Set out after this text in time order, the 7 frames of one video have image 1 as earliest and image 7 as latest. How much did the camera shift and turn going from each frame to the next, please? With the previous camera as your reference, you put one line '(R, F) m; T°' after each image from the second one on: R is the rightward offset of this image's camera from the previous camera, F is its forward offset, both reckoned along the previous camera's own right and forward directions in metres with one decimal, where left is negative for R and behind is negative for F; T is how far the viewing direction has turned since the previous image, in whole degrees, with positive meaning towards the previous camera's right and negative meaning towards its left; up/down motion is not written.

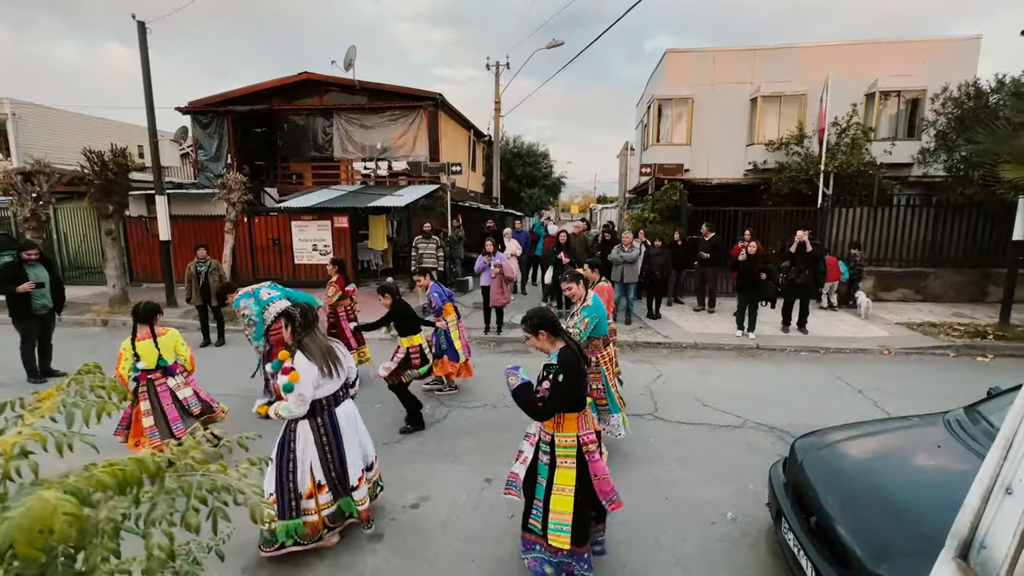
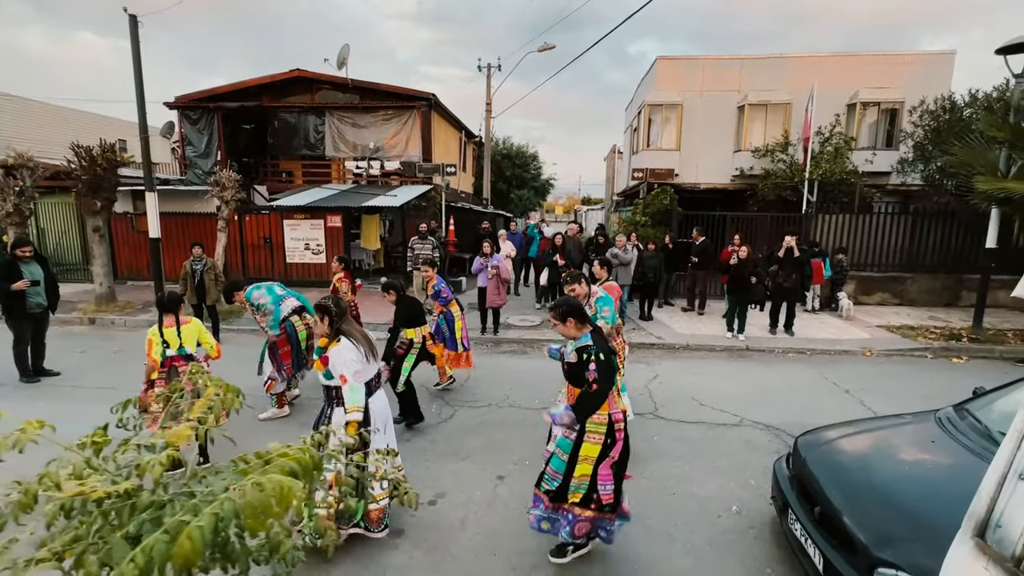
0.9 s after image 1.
(-0.3, -0.1) m; +2°
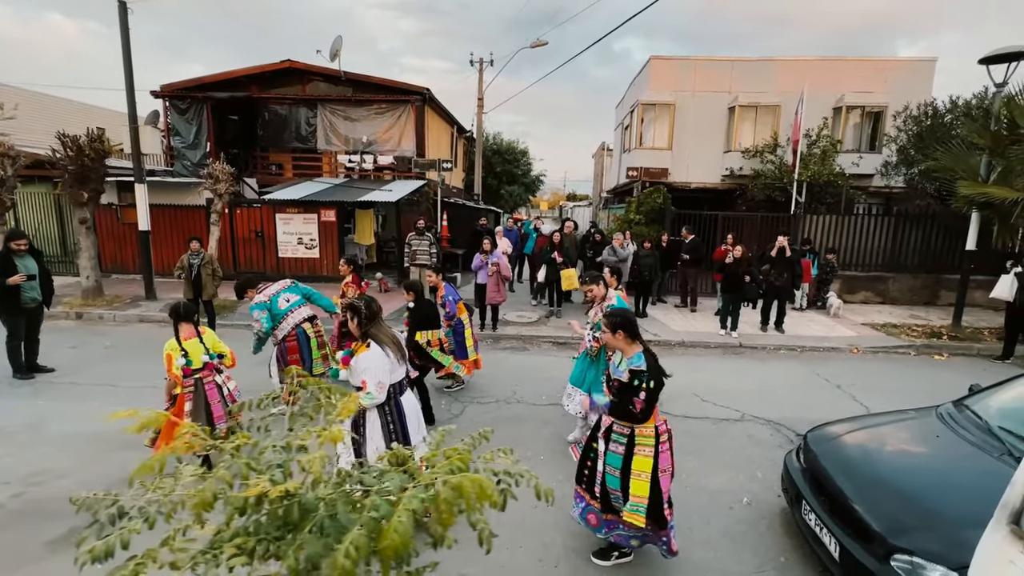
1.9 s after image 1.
(-0.3, -0.1) m; +2°
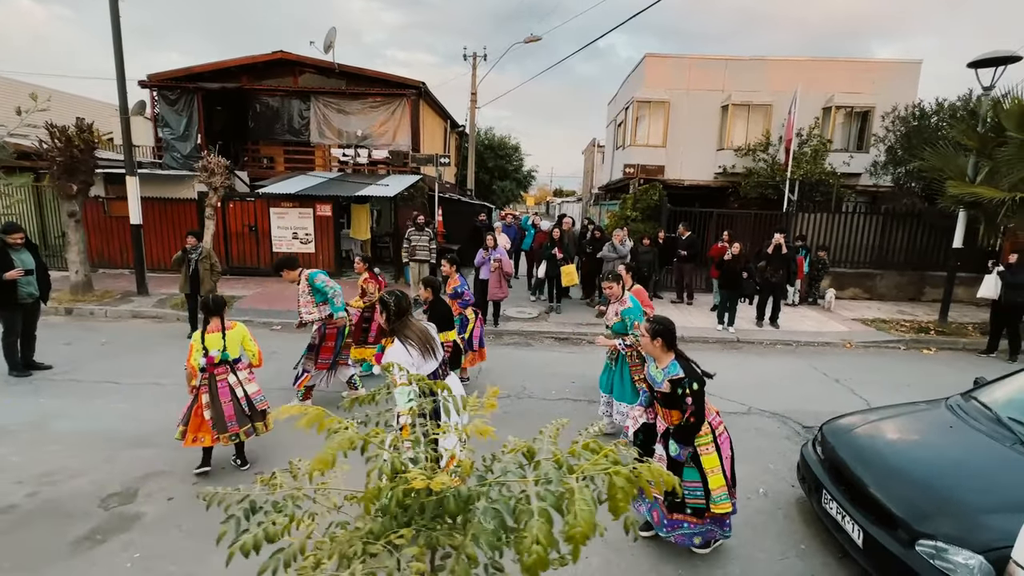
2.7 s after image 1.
(-0.3, 0.0) m; +2°
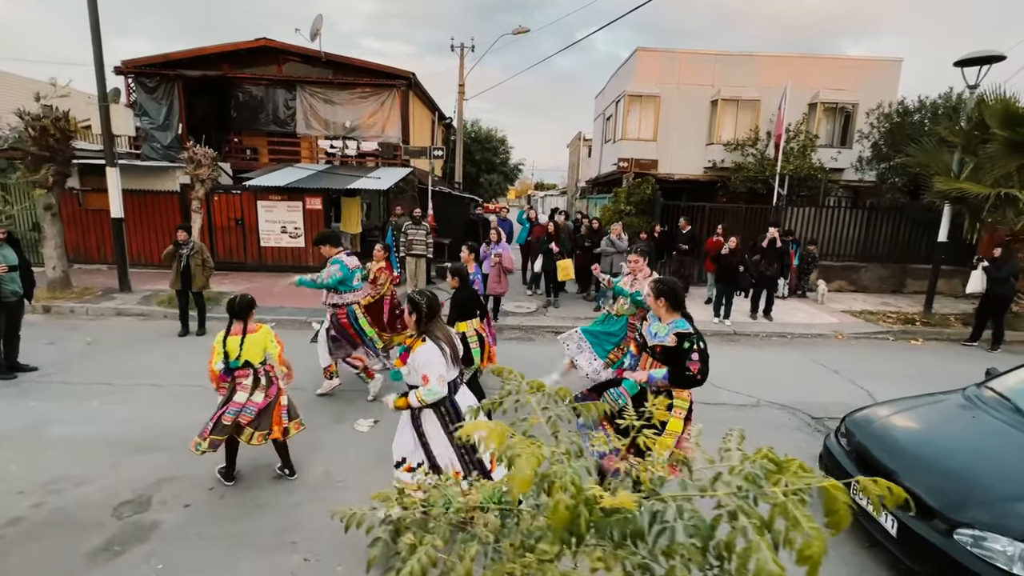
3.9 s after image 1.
(-0.4, +0.1) m; +3°
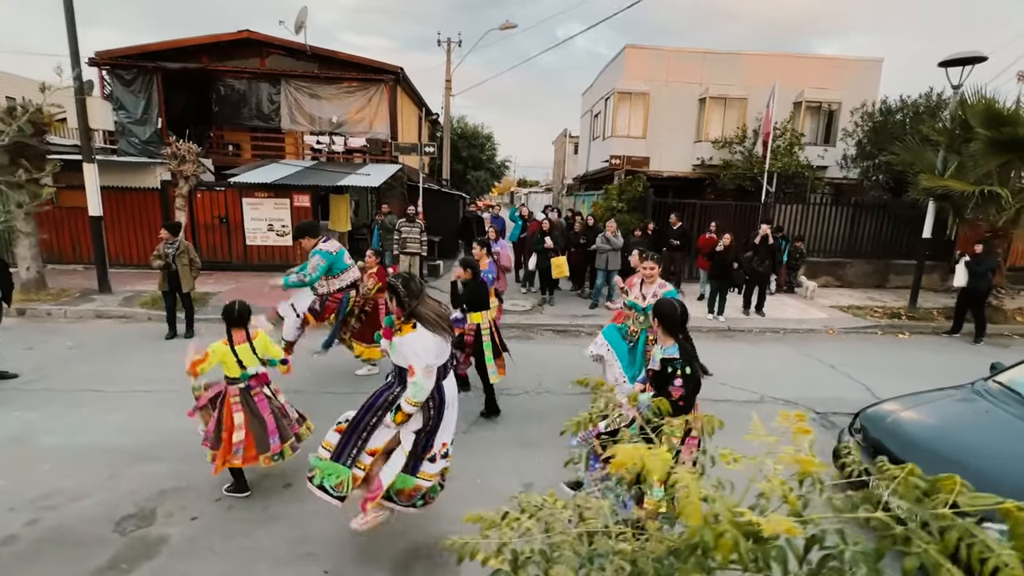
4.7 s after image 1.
(-0.3, +0.1) m; +3°
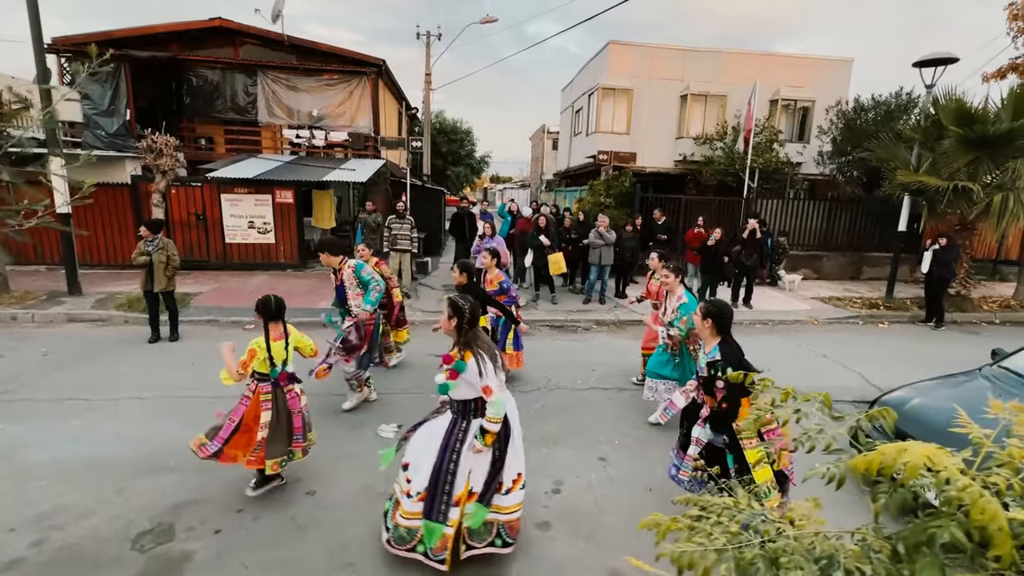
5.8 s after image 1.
(-0.5, +0.1) m; +4°
